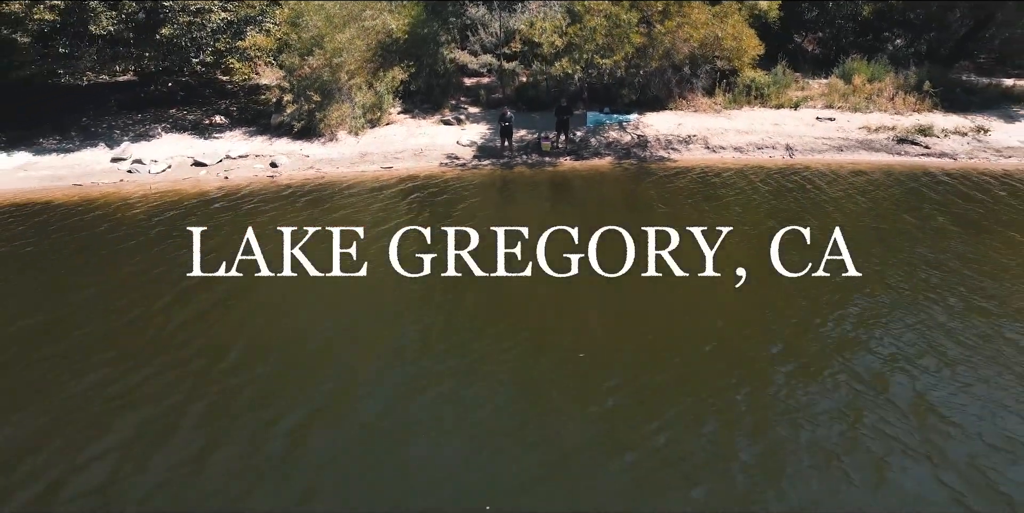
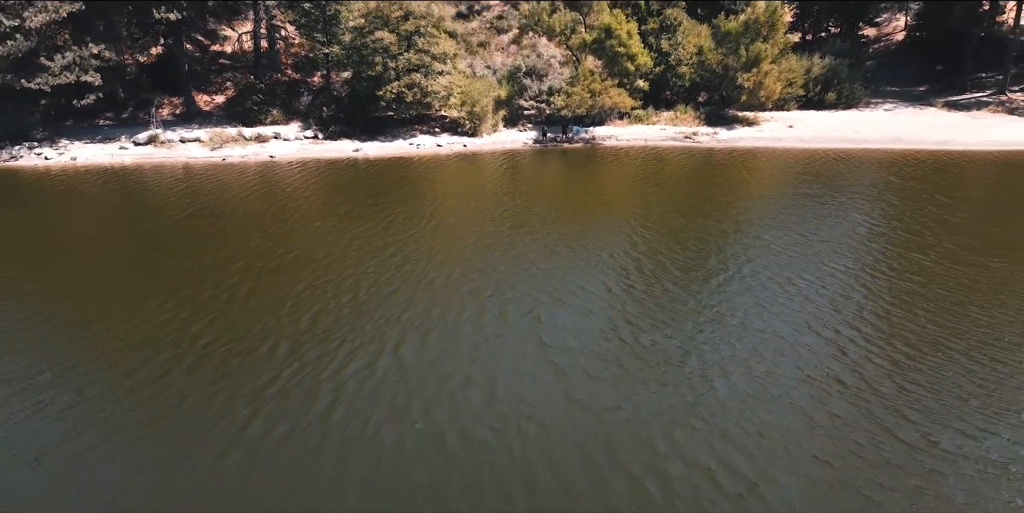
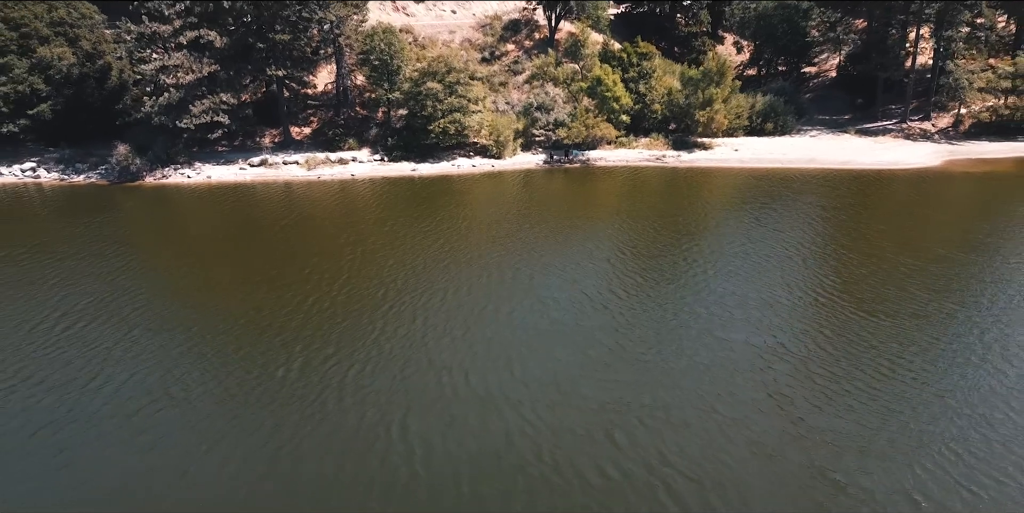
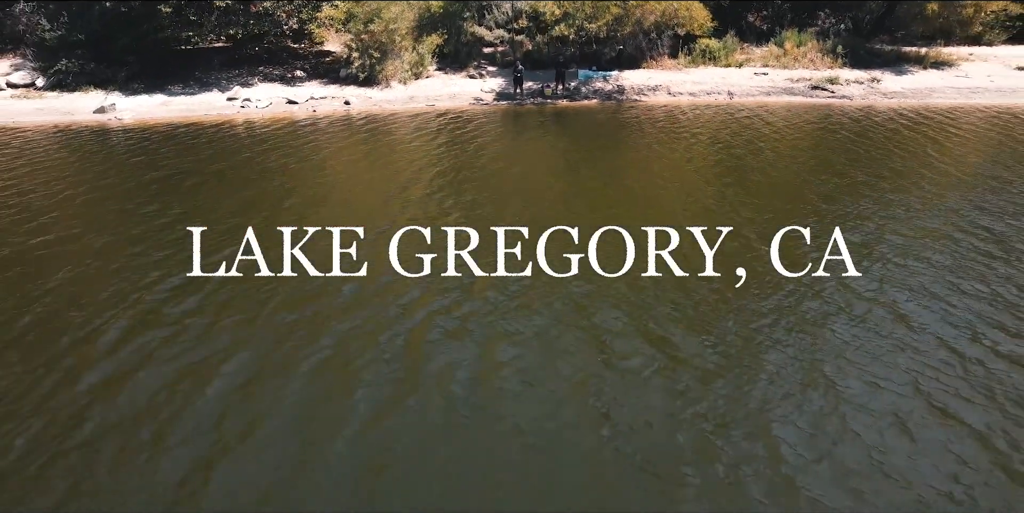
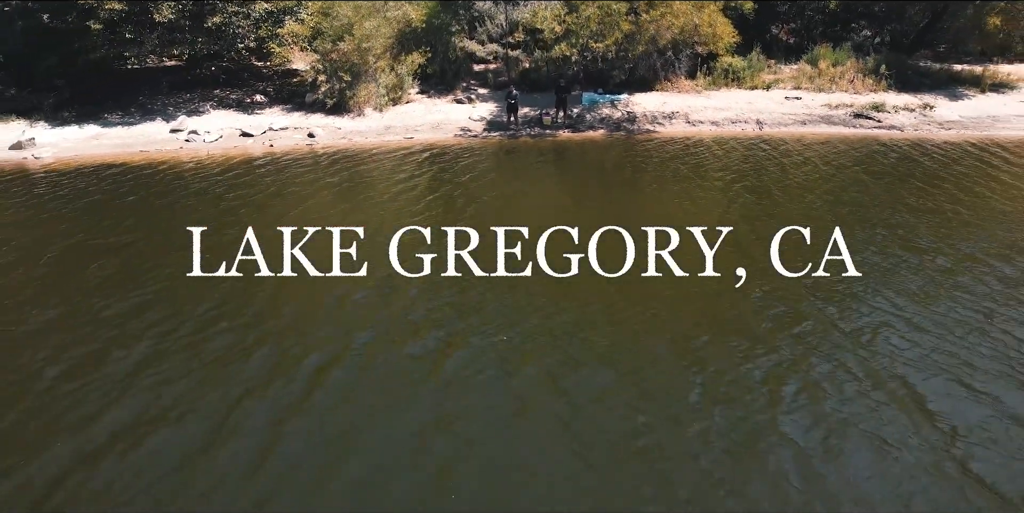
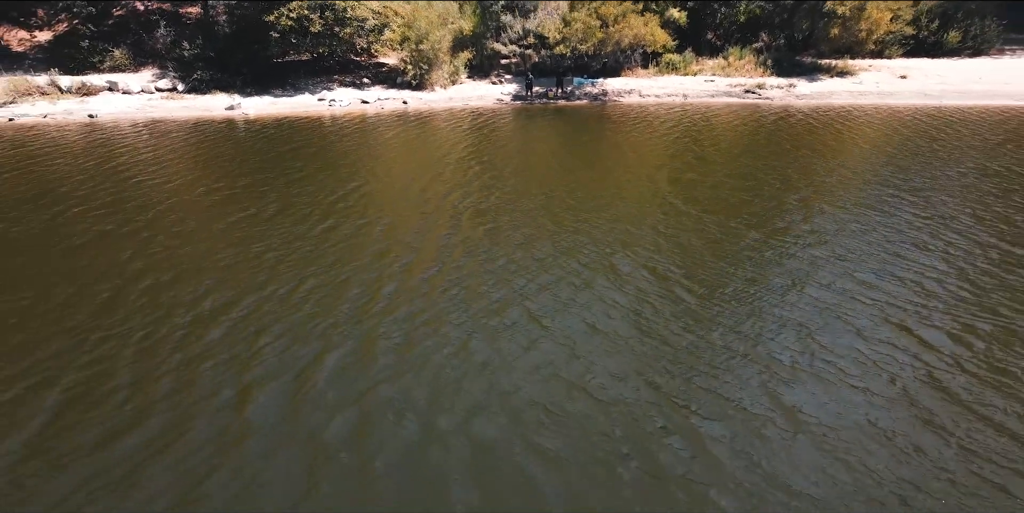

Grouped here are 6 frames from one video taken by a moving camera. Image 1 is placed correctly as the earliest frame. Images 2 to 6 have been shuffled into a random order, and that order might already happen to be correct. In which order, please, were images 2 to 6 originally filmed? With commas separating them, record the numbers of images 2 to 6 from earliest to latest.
5, 4, 6, 2, 3
